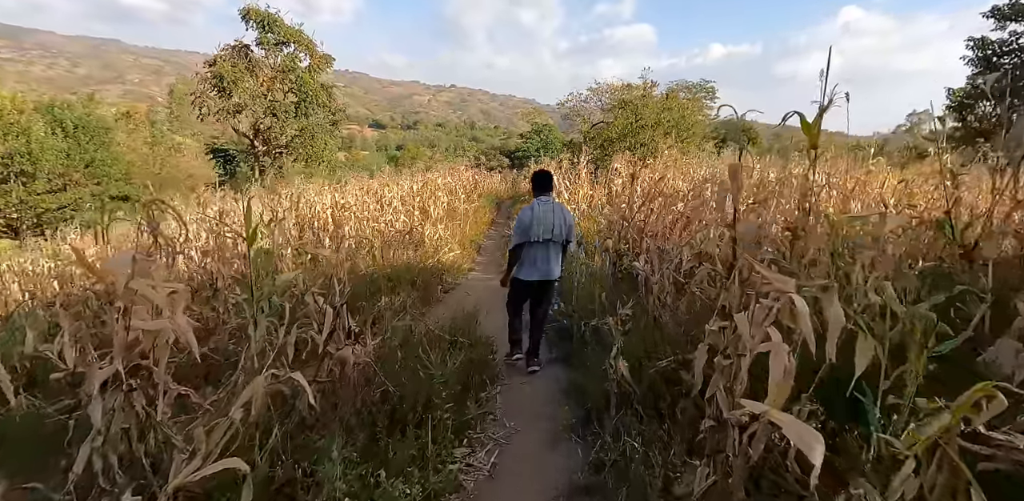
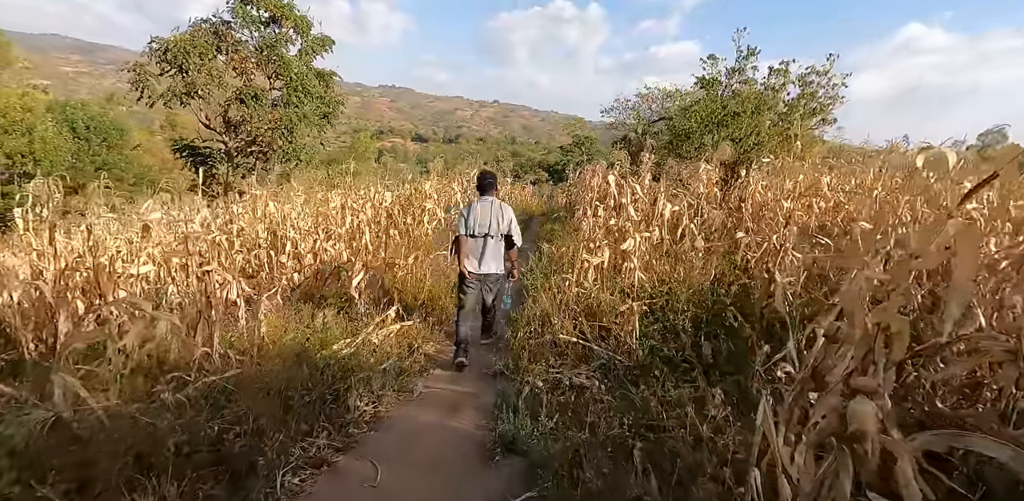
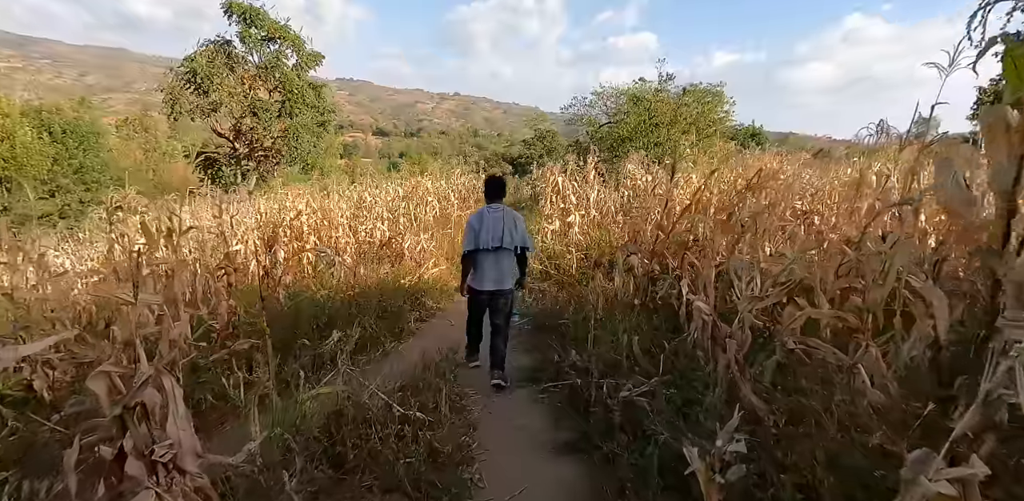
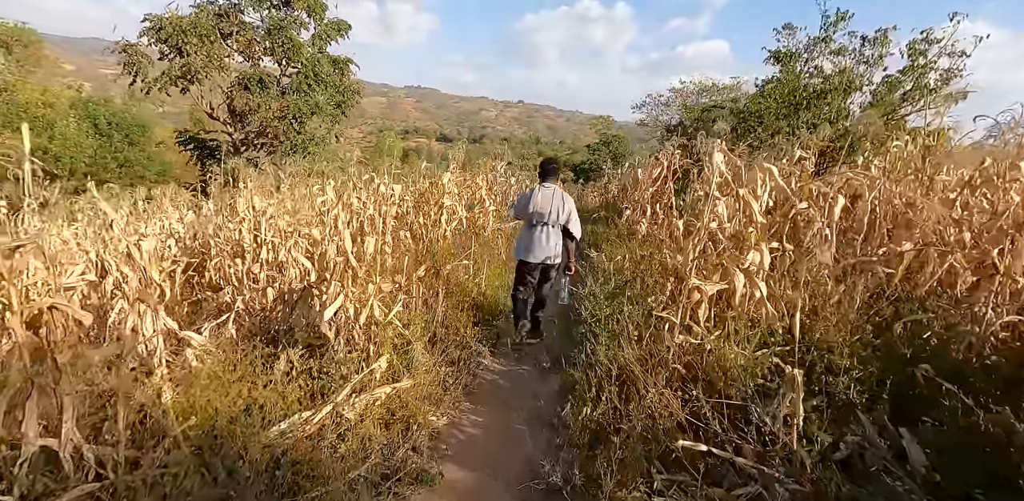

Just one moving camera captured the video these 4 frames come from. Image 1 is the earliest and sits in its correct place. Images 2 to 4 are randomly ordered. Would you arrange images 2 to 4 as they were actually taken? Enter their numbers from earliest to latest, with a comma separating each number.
3, 2, 4
